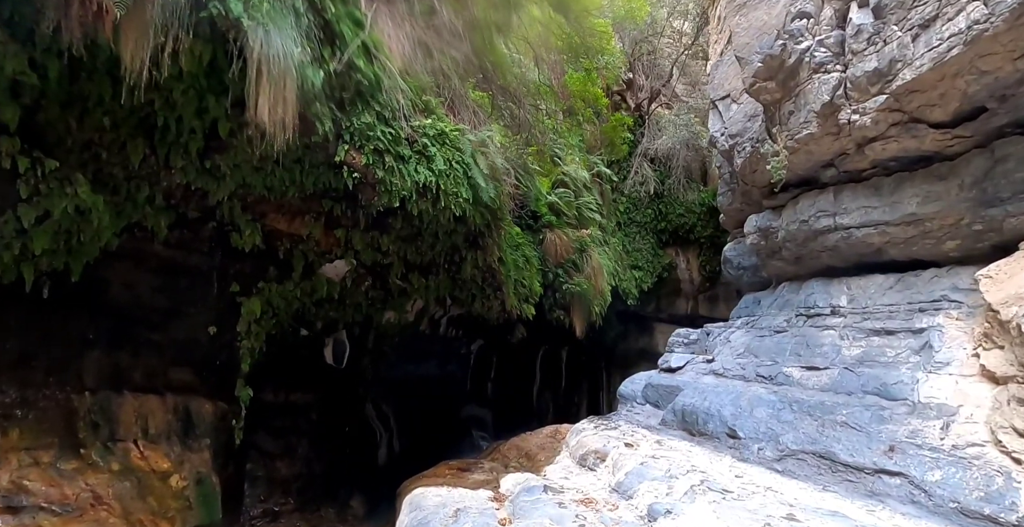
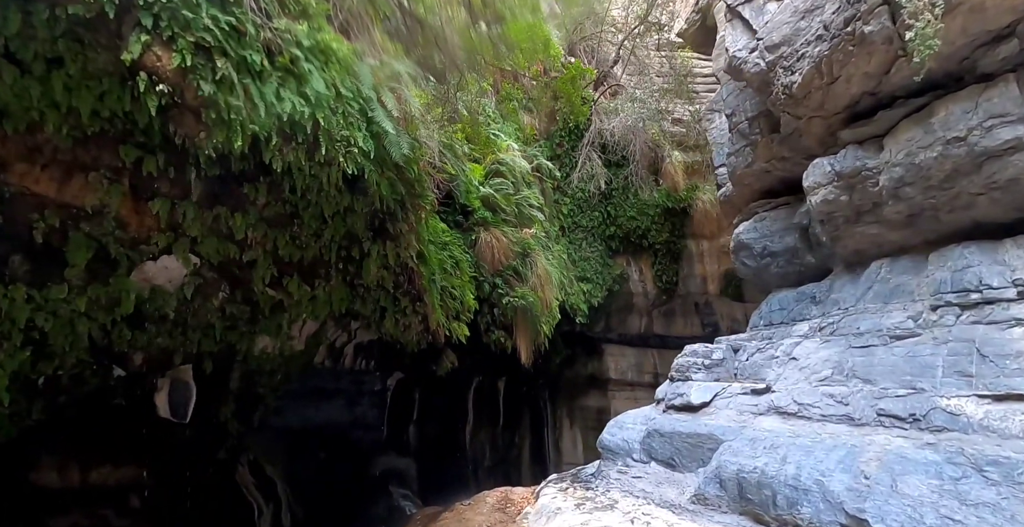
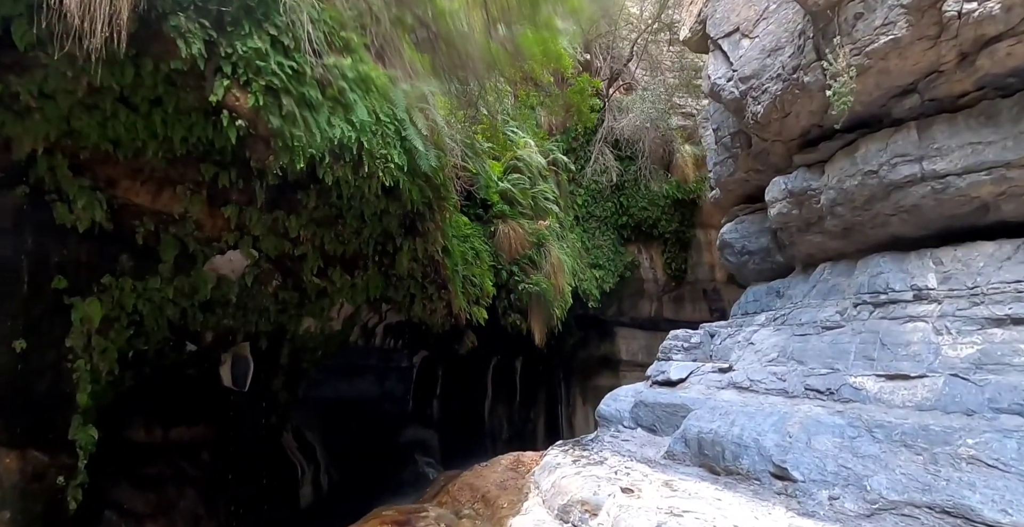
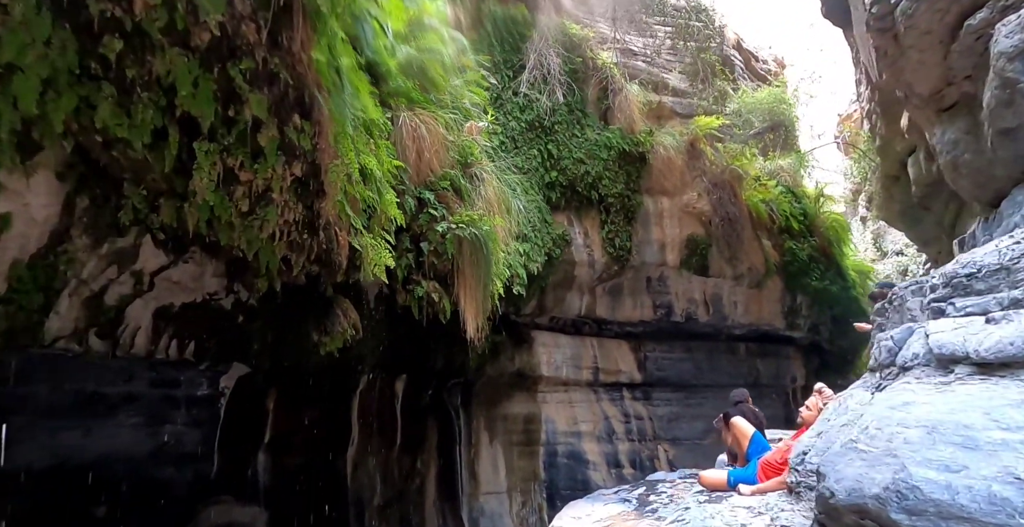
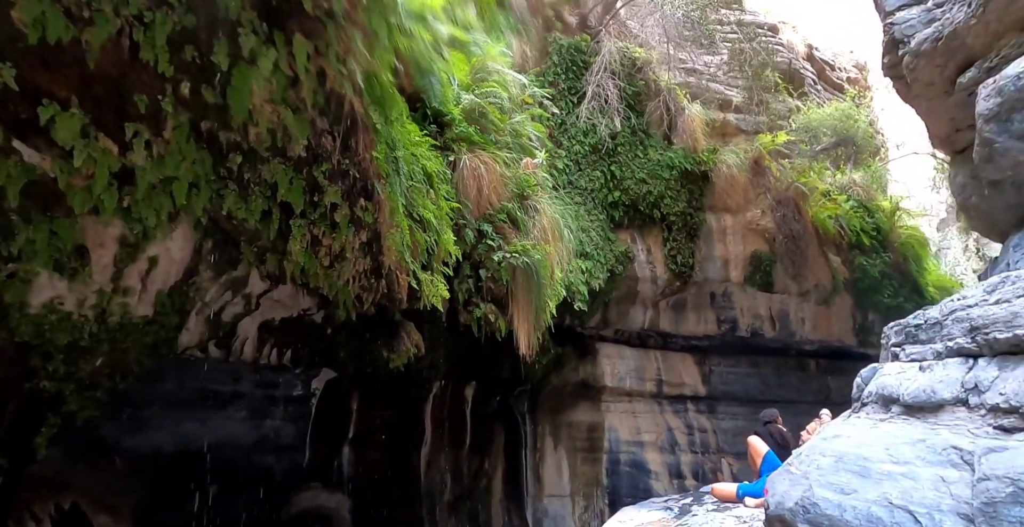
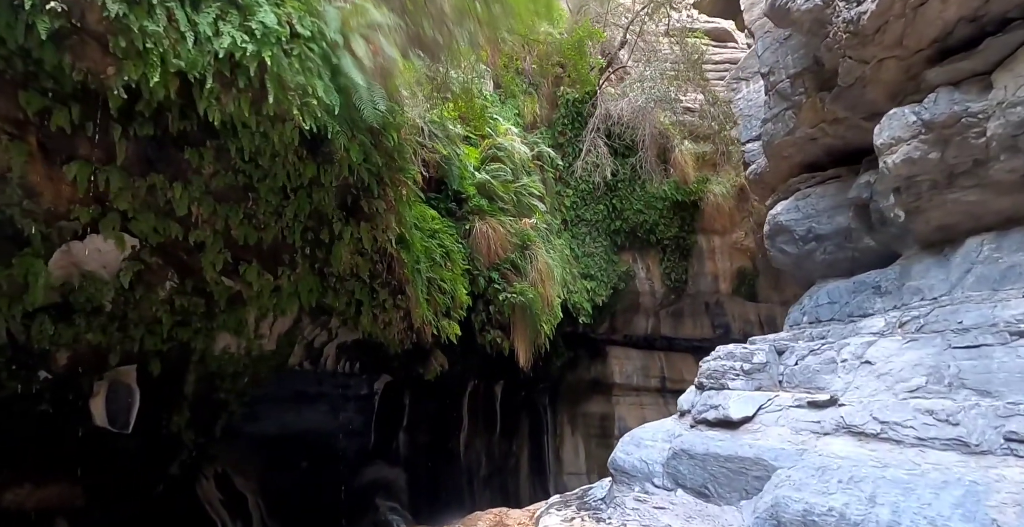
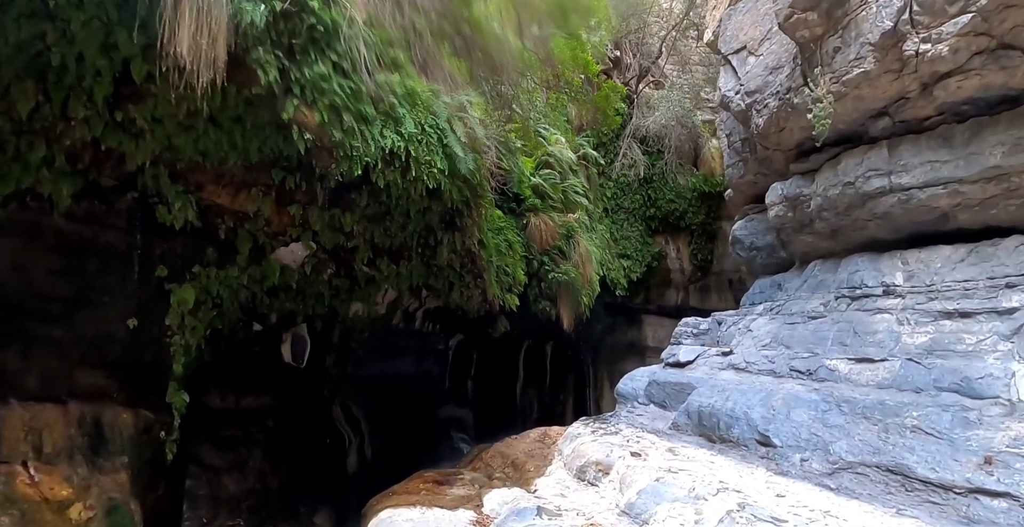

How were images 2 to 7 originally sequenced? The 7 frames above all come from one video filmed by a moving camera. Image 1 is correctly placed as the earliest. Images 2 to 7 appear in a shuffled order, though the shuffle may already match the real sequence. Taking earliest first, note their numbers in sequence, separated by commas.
7, 3, 2, 6, 5, 4
